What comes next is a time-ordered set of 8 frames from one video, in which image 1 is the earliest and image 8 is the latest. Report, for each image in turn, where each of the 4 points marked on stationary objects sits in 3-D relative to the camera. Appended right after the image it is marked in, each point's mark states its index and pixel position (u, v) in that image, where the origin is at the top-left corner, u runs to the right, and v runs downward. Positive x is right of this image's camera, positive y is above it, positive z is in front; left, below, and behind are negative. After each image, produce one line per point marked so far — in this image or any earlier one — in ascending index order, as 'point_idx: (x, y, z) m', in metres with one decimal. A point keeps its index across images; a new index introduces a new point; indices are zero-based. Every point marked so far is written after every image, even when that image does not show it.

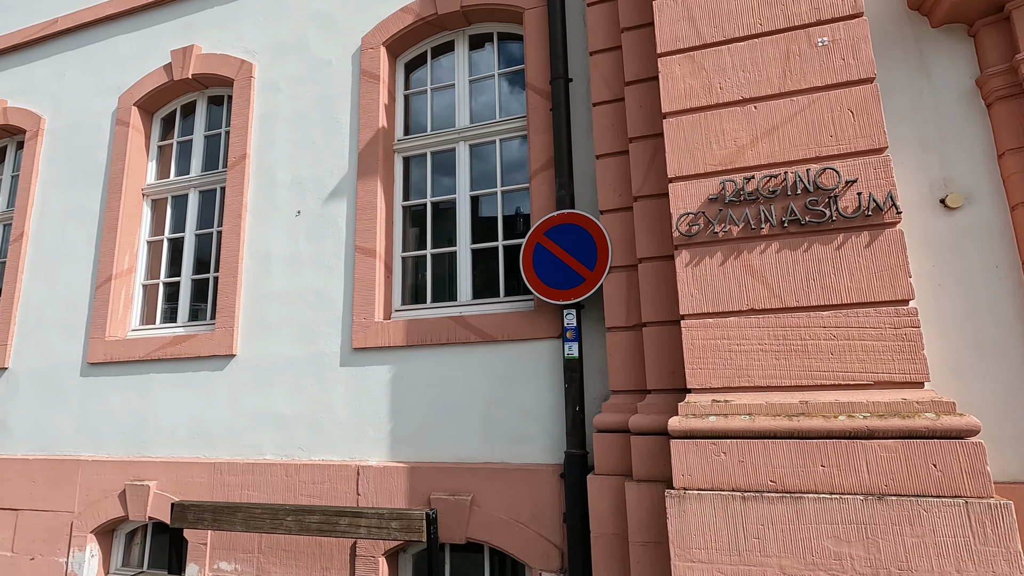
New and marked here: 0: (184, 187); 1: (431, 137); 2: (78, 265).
0: (-3.2, +1.0, +5.2) m
1: (-0.7, +1.2, +4.4) m
2: (-4.2, +0.2, +5.2) m
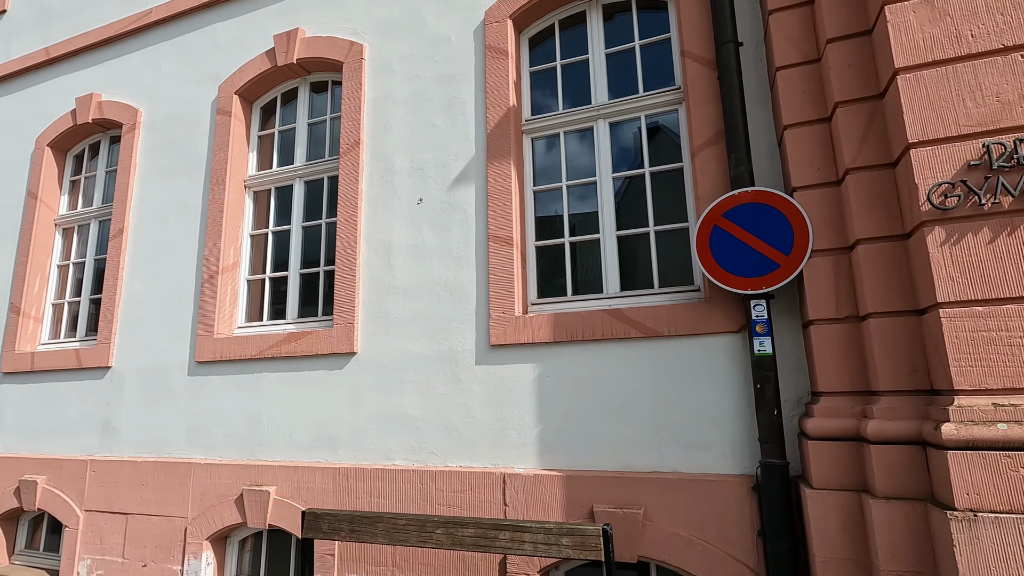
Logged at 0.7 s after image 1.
0: (-2.1, +1.0, +5.0) m
1: (+0.4, +1.3, +4.0) m
2: (-3.1, +0.3, +5.0) m
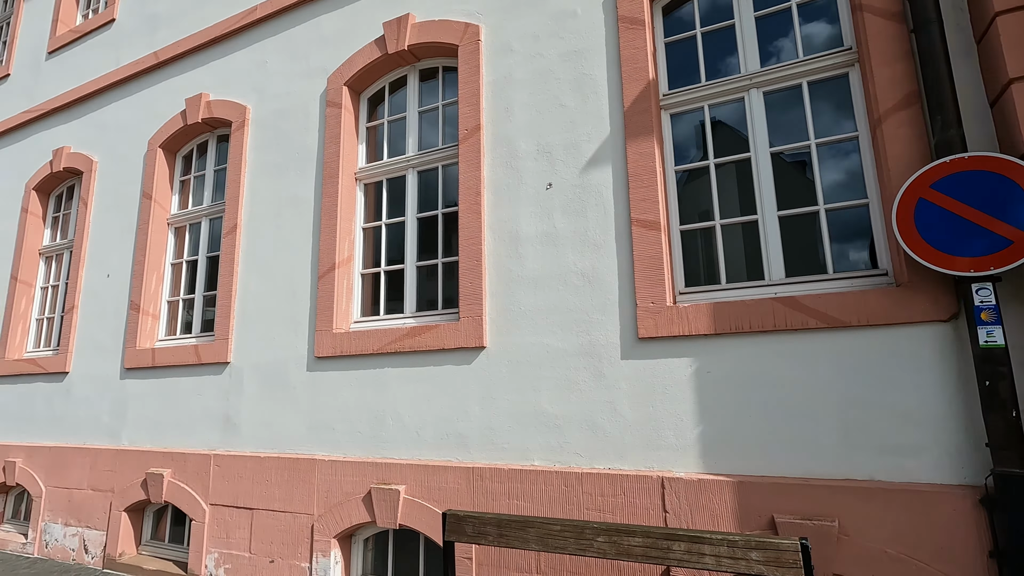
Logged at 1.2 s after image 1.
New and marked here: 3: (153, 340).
0: (-1.0, +1.1, +4.9) m
1: (+1.4, +1.4, +3.7) m
2: (-2.0, +0.3, +5.0) m
3: (-4.0, -0.6, +5.9) m
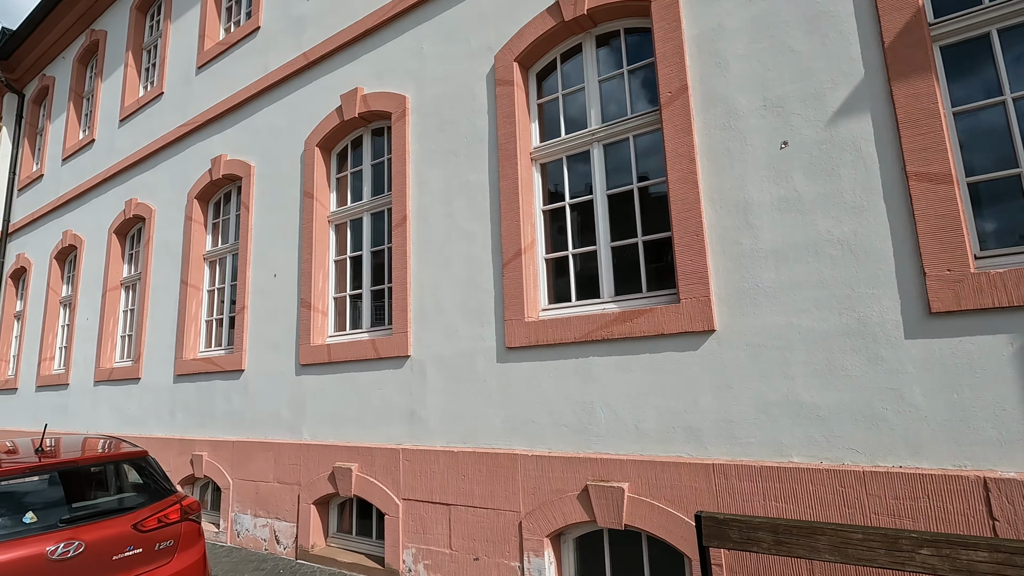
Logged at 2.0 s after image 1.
0: (+0.6, +1.2, +4.5) m
1: (+2.8, +1.6, +3.0) m
2: (-0.3, +0.4, +4.8) m
3: (-2.1, -0.5, +6.0) m
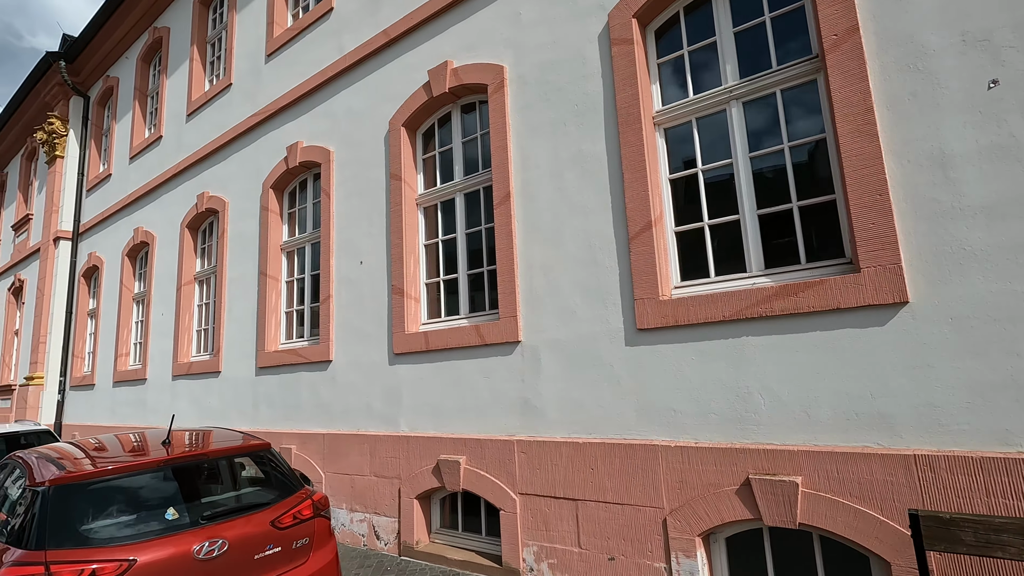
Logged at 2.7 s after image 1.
0: (+1.6, +1.4, +4.1) m
1: (+3.6, +1.8, +2.5) m
2: (+0.7, +0.6, +4.4) m
3: (-1.0, -0.4, +5.7) m
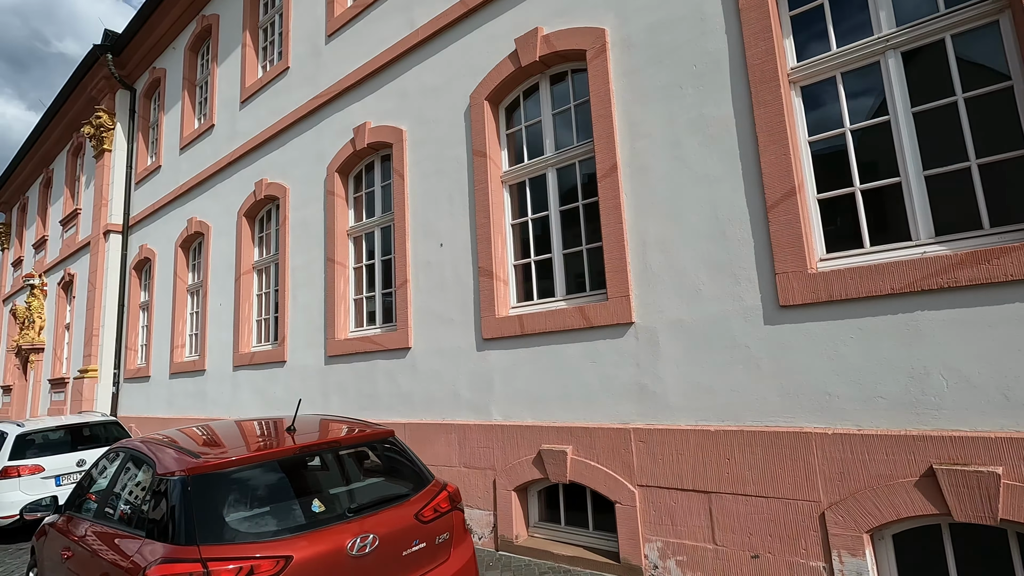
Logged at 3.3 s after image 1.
0: (+2.5, +1.6, +3.7) m
1: (+4.5, +2.0, +2.0) m
2: (+1.6, +0.8, +4.1) m
3: (0.0, -0.2, +5.4) m
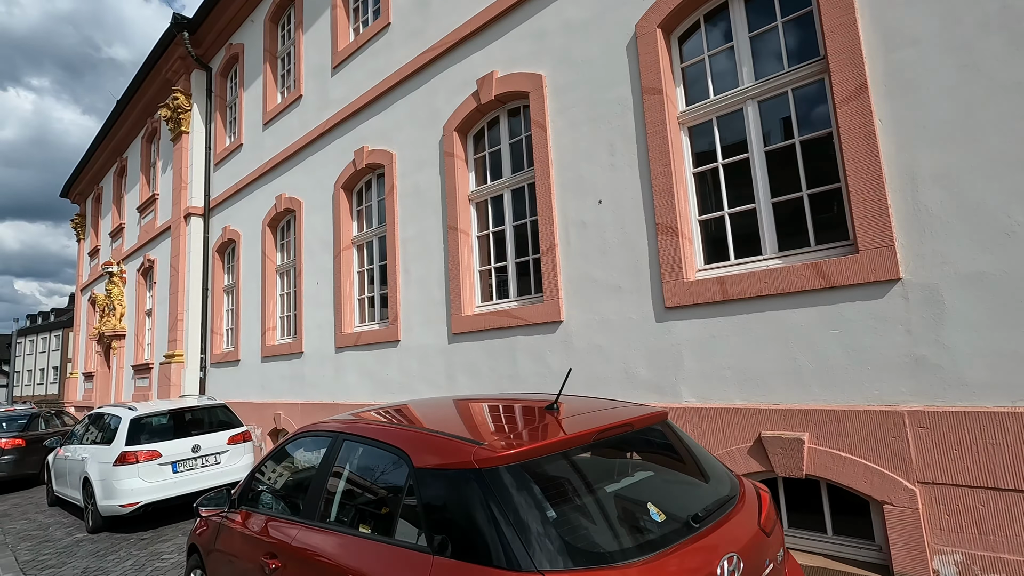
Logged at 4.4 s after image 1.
0: (+3.9, +2.0, +2.7) m
1: (+5.8, +2.4, +0.8) m
2: (+3.1, +1.1, +3.1) m
3: (+1.6, +0.2, +4.6) m
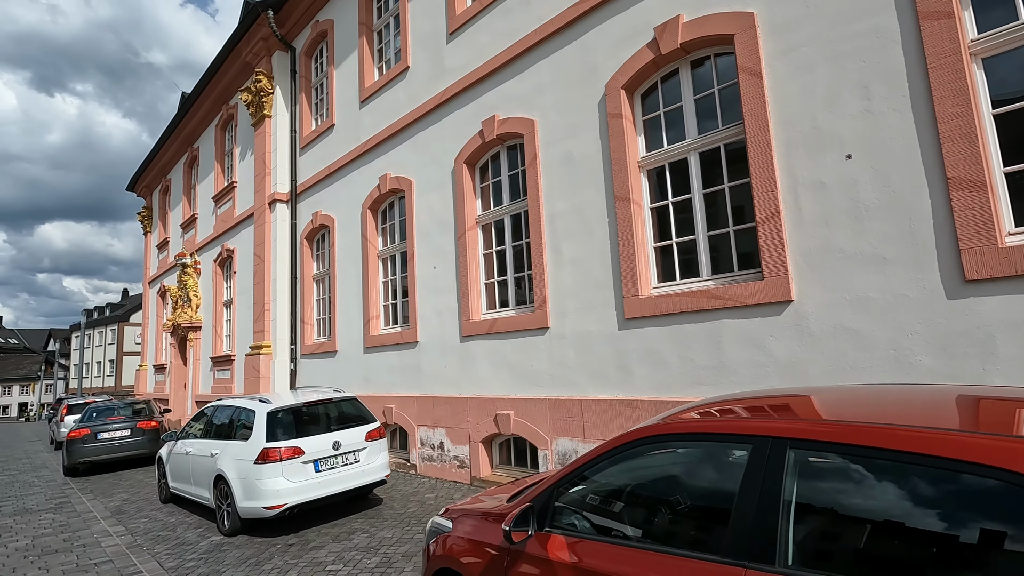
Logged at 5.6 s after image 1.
0: (+5.7, +2.2, +1.6) m
1: (+7.5, +2.6, -0.3) m
2: (+4.8, +1.3, +2.1) m
3: (+3.4, +0.4, +3.7) m
